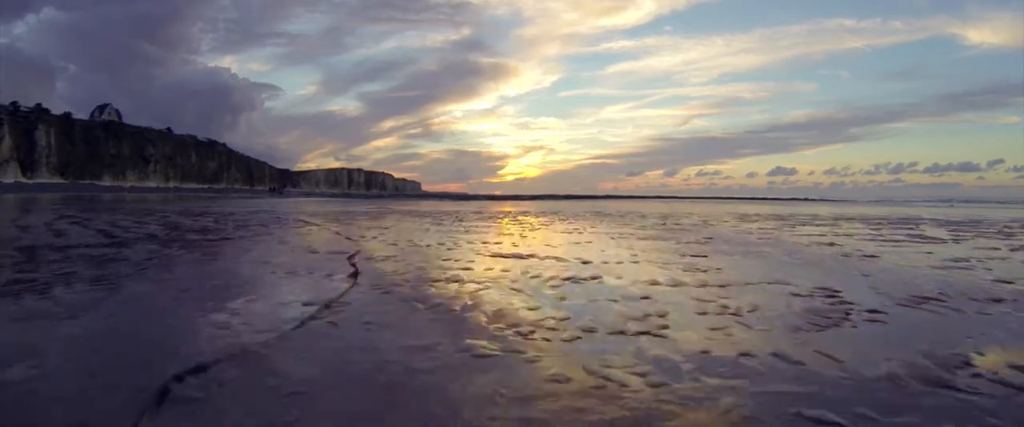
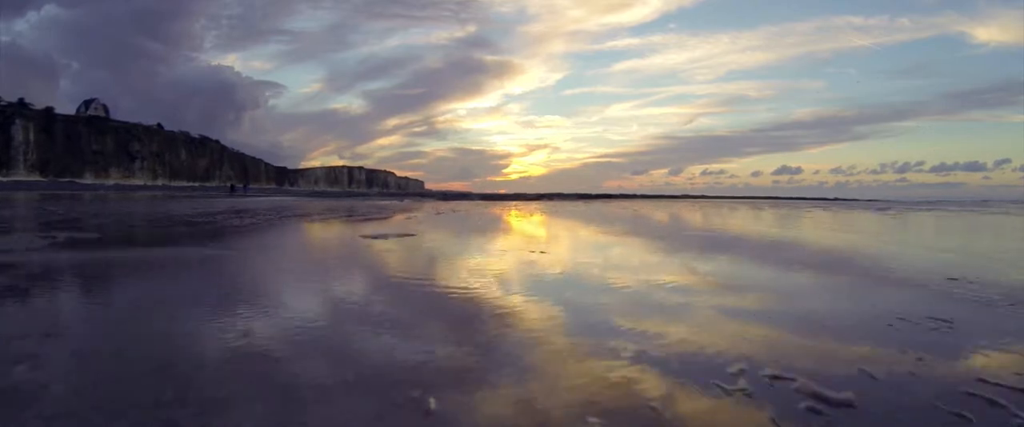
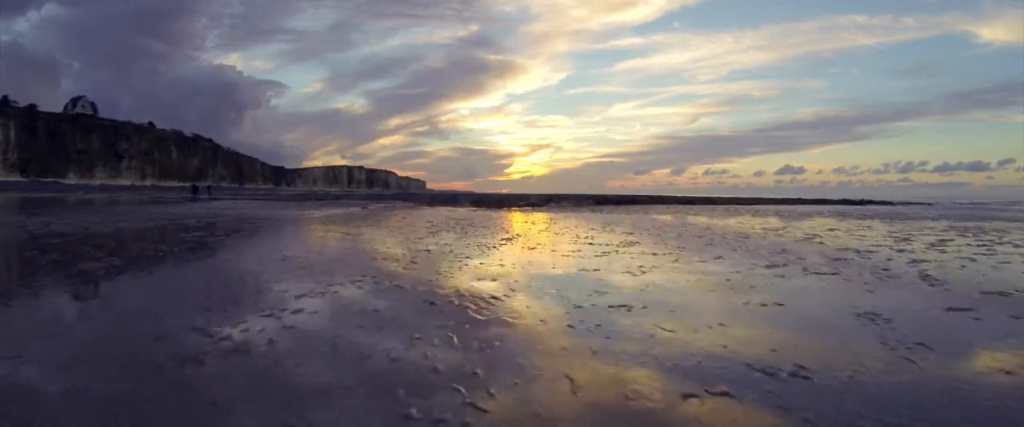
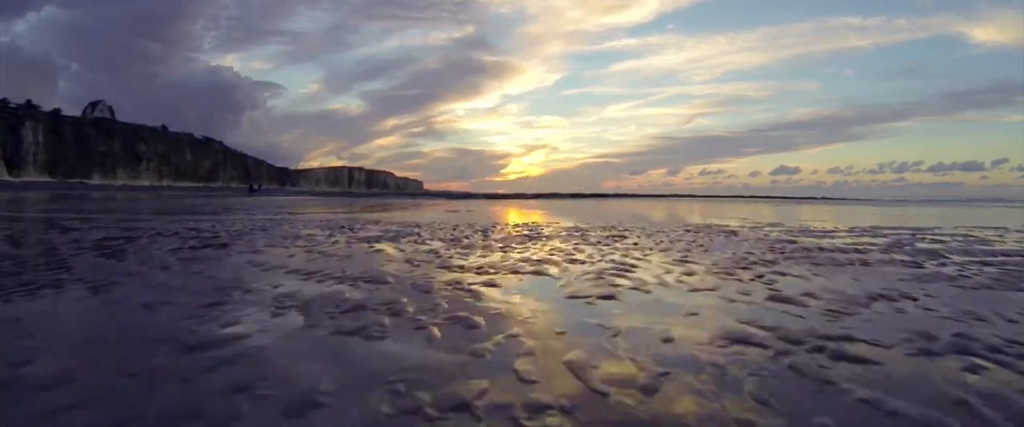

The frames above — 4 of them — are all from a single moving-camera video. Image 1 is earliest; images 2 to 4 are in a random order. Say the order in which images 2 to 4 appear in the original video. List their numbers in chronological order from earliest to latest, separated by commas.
4, 2, 3
